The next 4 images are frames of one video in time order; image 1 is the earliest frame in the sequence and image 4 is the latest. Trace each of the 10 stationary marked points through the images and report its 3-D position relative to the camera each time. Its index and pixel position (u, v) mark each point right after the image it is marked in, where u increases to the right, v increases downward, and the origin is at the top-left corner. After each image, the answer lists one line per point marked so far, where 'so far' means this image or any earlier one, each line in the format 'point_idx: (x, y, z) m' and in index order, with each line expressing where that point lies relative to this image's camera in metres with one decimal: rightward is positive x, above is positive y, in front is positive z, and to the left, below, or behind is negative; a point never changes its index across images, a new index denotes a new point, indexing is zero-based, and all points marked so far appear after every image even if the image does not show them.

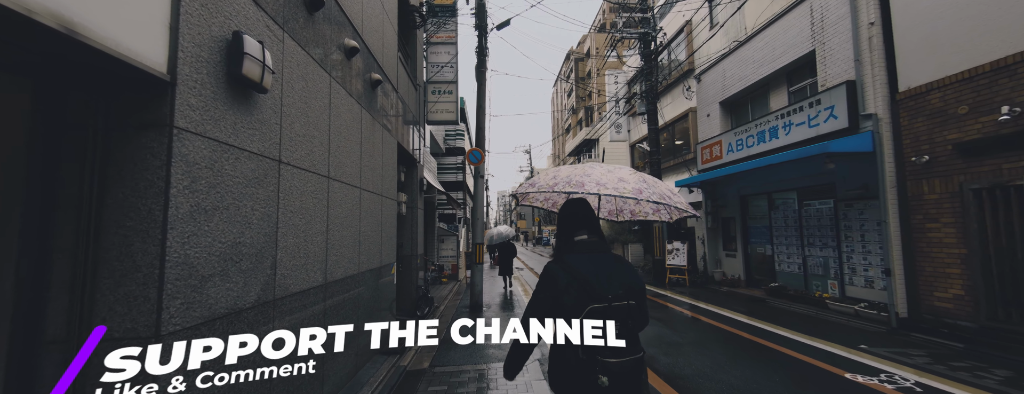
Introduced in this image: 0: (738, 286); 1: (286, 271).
0: (+6.5, -2.6, +10.2) m
1: (-1.8, -0.6, +2.9) m
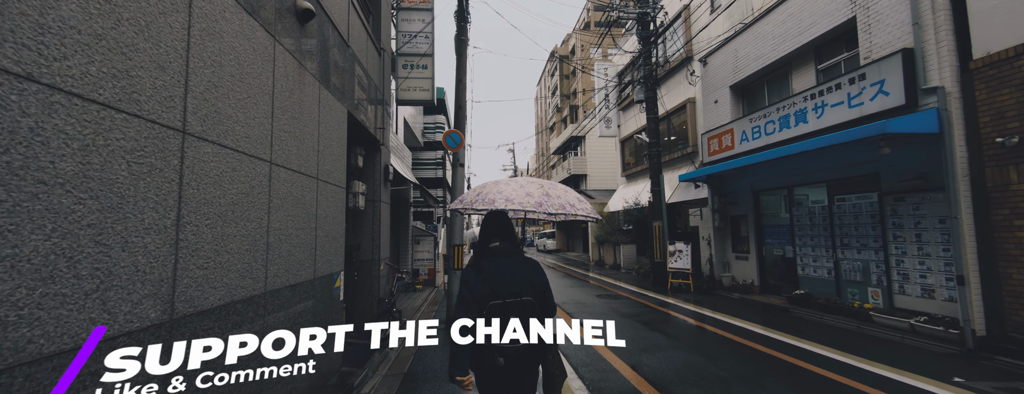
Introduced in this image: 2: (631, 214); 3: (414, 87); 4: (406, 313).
0: (+6.1, -2.4, +9.1) m
1: (-1.8, -0.4, +1.3) m
2: (+4.9, -0.7, +14.6) m
3: (-2.4, +2.6, +8.6) m
4: (-2.4, -2.7, +8.4) m
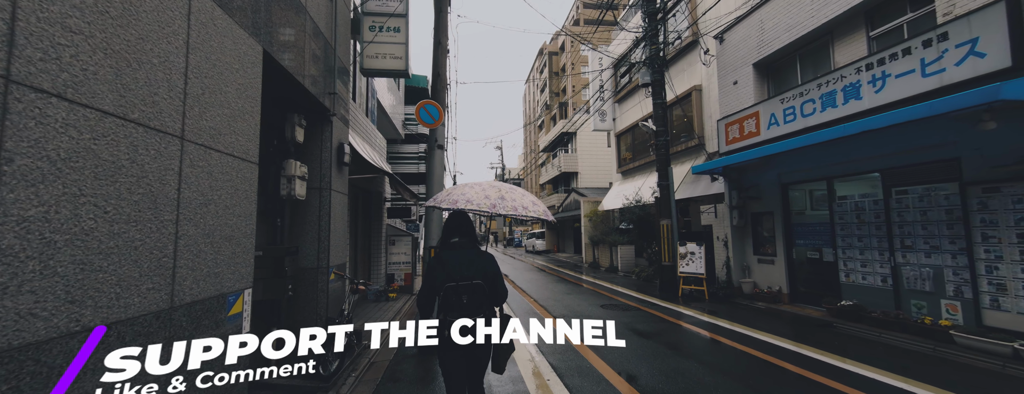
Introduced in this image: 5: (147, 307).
0: (+5.9, -2.3, +7.8) m
1: (-1.8, -0.2, -0.2) m
2: (+4.4, -0.5, +13.3) m
3: (-2.5, +2.8, +7.0) m
4: (-2.6, -2.6, +6.8) m
5: (-2.1, -0.6, +2.0) m
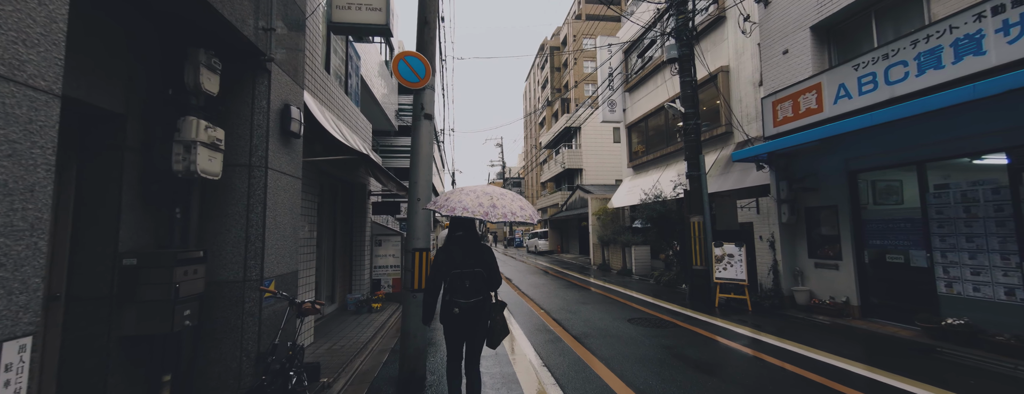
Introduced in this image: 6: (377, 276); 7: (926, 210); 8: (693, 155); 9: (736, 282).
0: (+6.0, -2.1, +6.4) m
1: (-1.6, -0.1, -1.7) m
2: (+4.6, -0.4, +11.8) m
3: (-2.4, +3.0, +5.5) m
4: (-2.5, -2.4, +5.4) m
5: (-2.0, -0.4, +0.5) m
6: (-3.4, -2.0, +8.9) m
7: (+6.4, -0.2, +5.6) m
8: (+4.5, +1.0, +8.8) m
9: (+4.9, -1.9, +7.8) m
